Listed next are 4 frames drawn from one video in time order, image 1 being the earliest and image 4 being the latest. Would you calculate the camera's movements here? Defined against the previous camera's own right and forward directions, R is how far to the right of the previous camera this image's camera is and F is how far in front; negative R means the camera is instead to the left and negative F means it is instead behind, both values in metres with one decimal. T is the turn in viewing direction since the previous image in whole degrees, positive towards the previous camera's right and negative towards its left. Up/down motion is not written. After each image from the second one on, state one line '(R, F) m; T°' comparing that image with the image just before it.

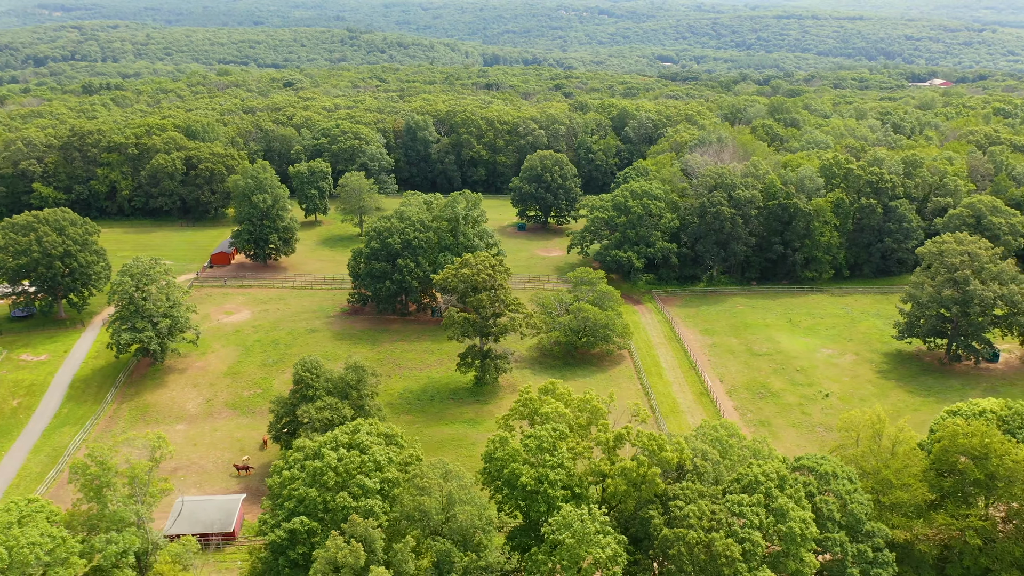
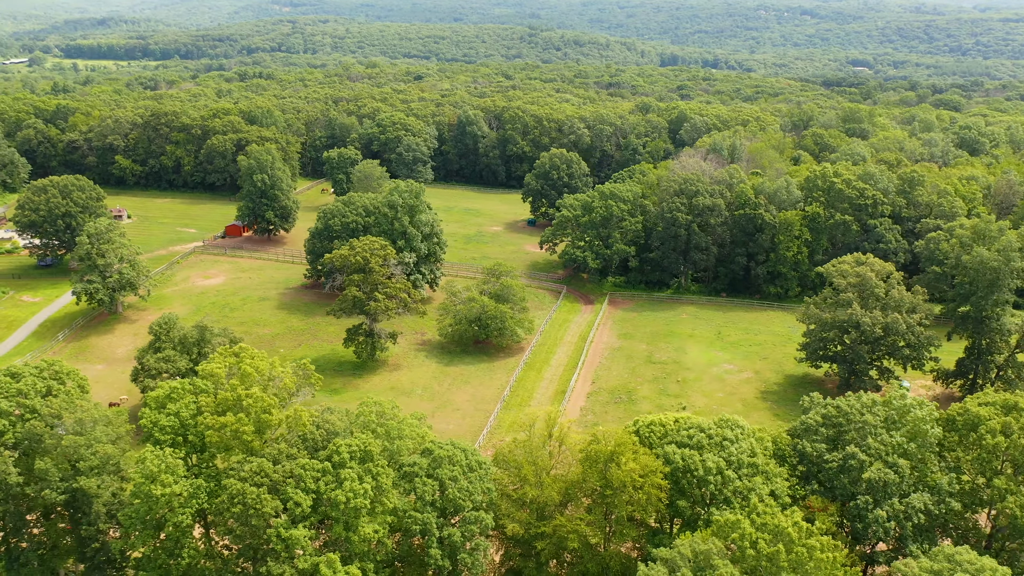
(+19.1, +0.1) m; -13°
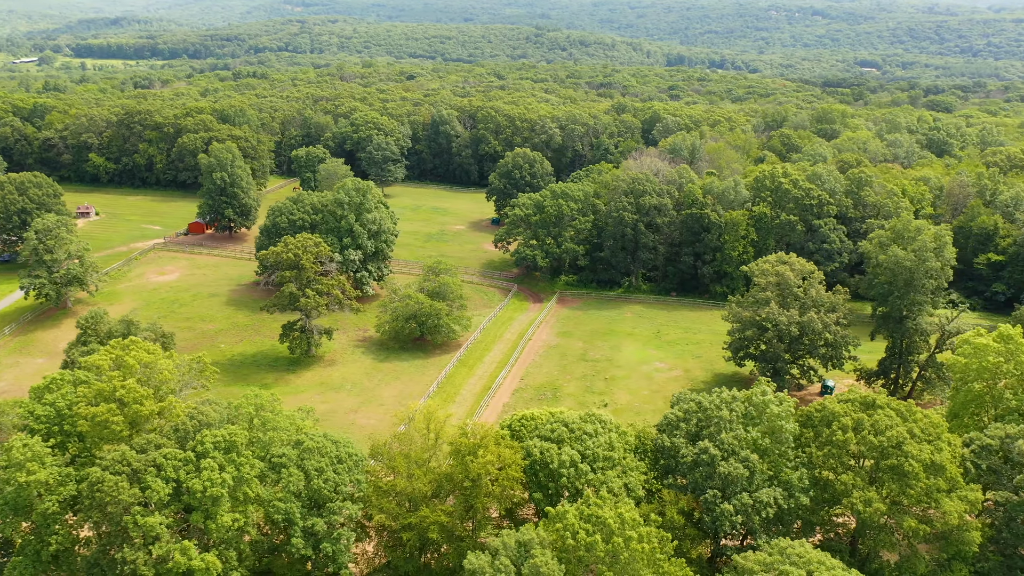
(+5.2, -0.4) m; -1°
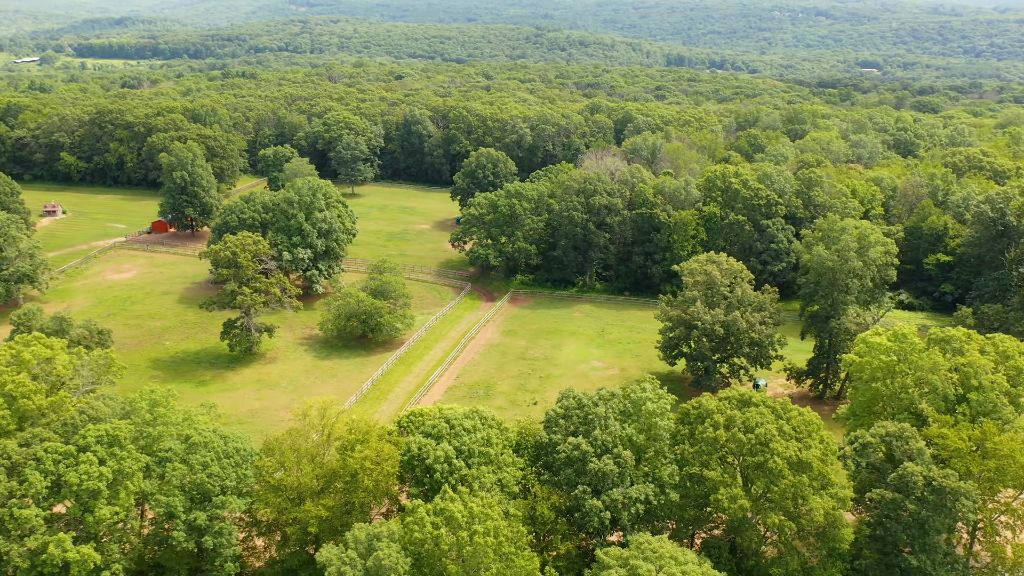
(+4.4, -0.3) m; 0°
